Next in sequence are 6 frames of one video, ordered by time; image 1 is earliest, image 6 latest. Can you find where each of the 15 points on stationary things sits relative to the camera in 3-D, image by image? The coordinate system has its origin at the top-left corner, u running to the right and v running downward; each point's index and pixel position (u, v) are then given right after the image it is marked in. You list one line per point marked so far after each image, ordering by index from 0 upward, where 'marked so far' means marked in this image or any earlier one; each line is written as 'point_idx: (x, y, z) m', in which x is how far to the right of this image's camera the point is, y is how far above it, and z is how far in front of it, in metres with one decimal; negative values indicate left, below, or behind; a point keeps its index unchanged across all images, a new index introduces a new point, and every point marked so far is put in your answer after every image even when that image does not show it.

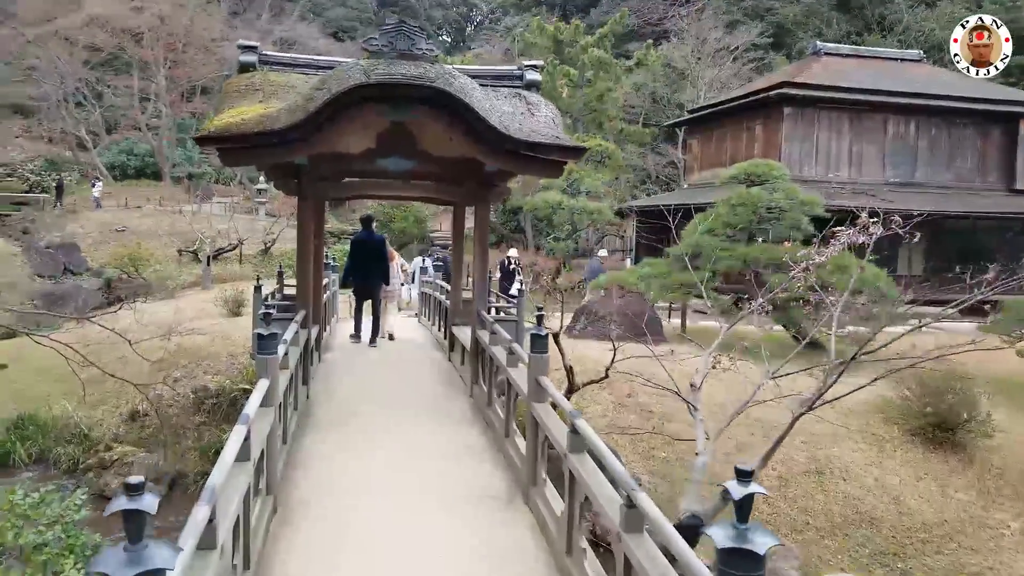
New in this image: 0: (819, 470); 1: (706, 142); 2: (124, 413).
0: (+3.2, -1.9, +7.9) m
1: (+4.4, +3.3, +17.3) m
2: (-4.7, -1.5, +9.5) m
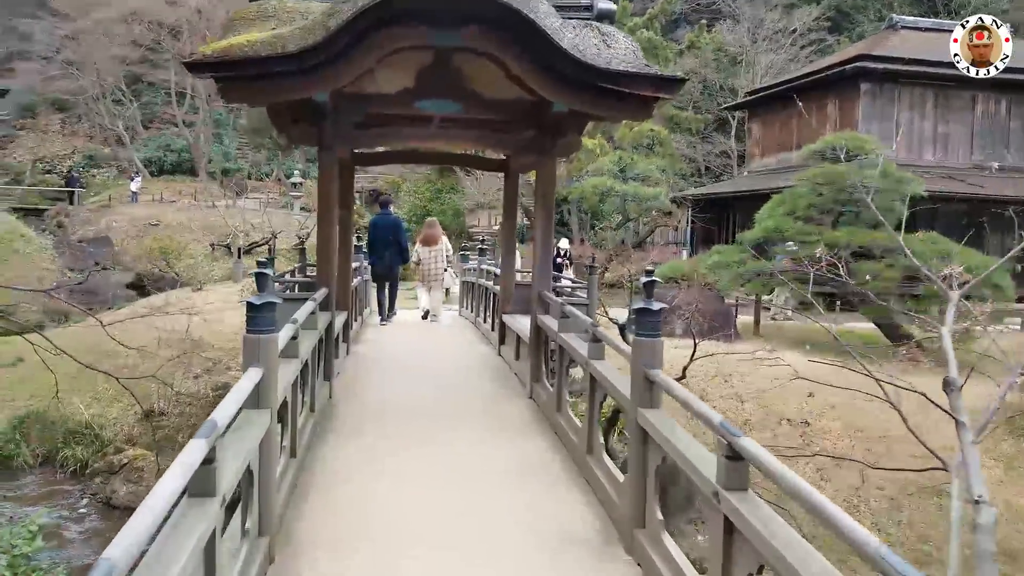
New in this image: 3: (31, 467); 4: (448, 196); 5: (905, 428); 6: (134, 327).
0: (+3.7, -1.8, +6.7) m
1: (+5.4, +3.4, +16.0) m
2: (-4.1, -1.4, +8.6) m
3: (-5.0, -1.8, +8.0) m
4: (-1.6, +2.4, +19.7) m
5: (+3.8, -1.4, +7.5) m
6: (-5.3, -0.6, +10.6) m
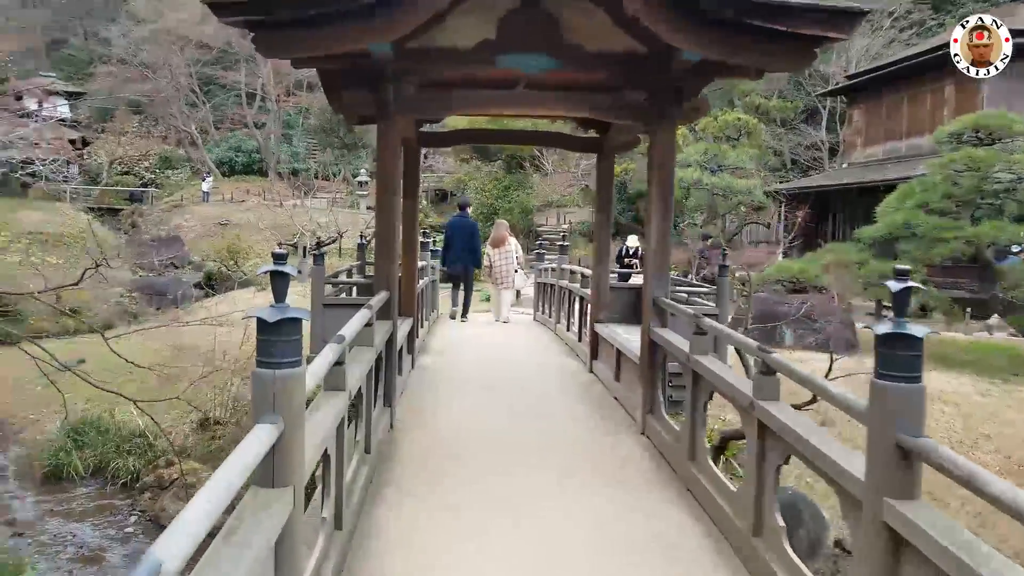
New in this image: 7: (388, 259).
0: (+4.3, -1.8, +5.4) m
1: (+6.9, +3.4, +14.6) m
2: (-3.3, -1.4, +8.0) m
3: (-4.2, -1.8, +7.5) m
4: (+0.2, +2.3, +18.9) m
5: (+4.5, -1.4, +6.2) m
6: (-4.2, -0.6, +10.1) m
7: (-0.6, +0.1, +3.9) m
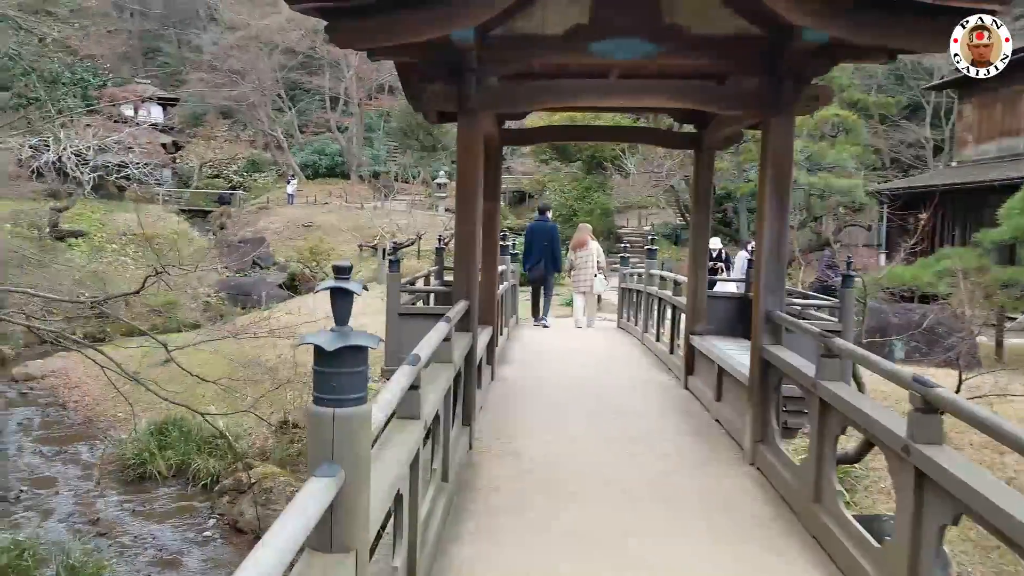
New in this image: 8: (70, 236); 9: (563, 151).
0: (+4.9, -1.9, +4.6) m
1: (+8.3, +3.2, +13.5) m
2: (-2.5, -1.4, +7.9) m
3: (-3.4, -1.9, +7.5) m
4: (+2.1, +2.2, +18.4) m
5: (+5.2, -1.5, +5.4) m
6: (-3.2, -0.6, +10.1) m
7: (-0.2, +0.1, +3.7) m
8: (-8.2, +1.0, +14.3) m
9: (+1.1, +3.1, +16.9) m
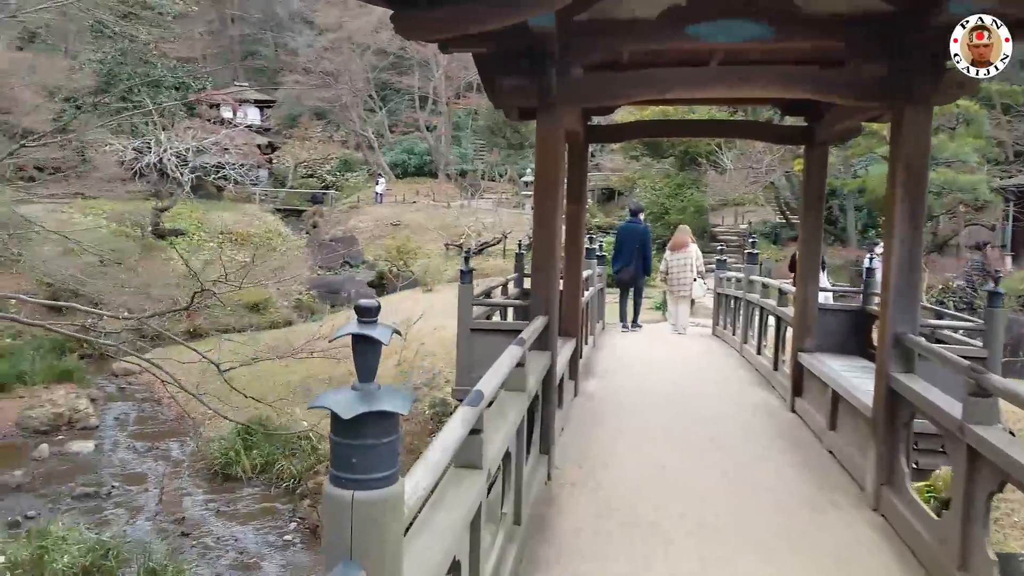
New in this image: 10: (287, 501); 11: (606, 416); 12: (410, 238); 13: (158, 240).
0: (+5.3, -2.0, +3.8) m
1: (+9.8, +3.1, +12.1) m
2: (-1.6, -1.4, +7.9) m
3: (-2.6, -1.9, +7.5) m
4: (+4.2, +2.2, +17.8) m
5: (+5.7, -1.6, +4.5) m
6: (-2.1, -0.6, +10.1) m
7: (+0.2, 0.0, +3.3) m
8: (-6.6, +1.0, +14.9) m
9: (+3.0, +3.0, +16.4) m
10: (-2.1, -2.0, +7.1) m
11: (+0.5, -0.7, +4.2) m
12: (-2.5, +1.2, +18.7) m
13: (-6.5, +0.9, +14.0) m
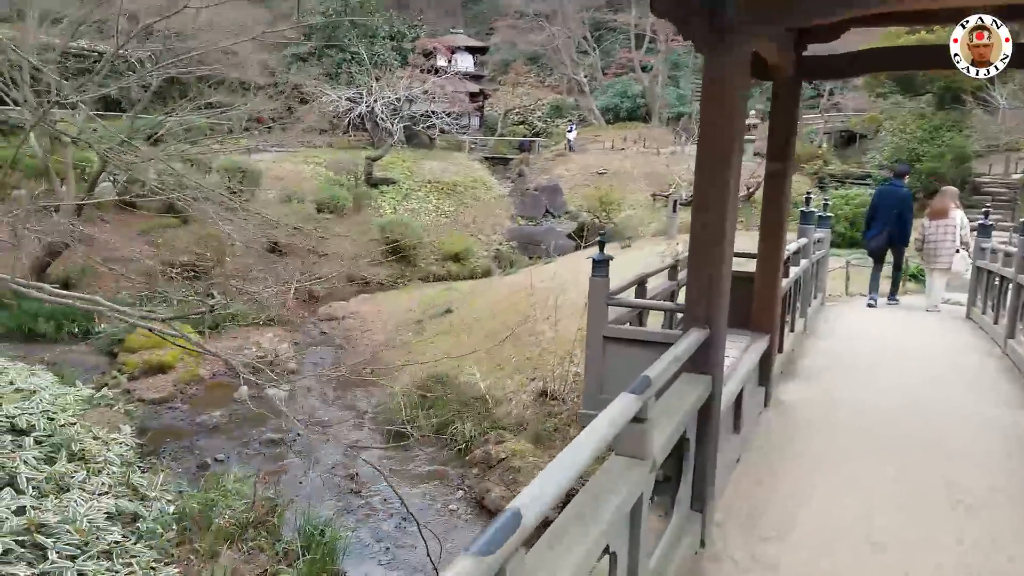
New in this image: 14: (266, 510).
0: (+5.7, -2.1, +1.6) m
1: (+12.5, +3.3, +8.1) m
2: (+0.2, -1.0, +7.4) m
3: (-0.8, -1.4, +7.4) m
4: (+8.6, +3.0, +15.1) m
5: (+6.3, -1.7, +2.2) m
6: (+0.4, -0.1, +9.7) m
7: (+0.7, +0.1, +2.5) m
8: (-2.6, +2.1, +15.3) m
9: (+7.1, +3.8, +14.0) m
10: (-0.5, -1.6, +6.8) m
11: (+1.2, -0.6, +3.3) m
12: (+2.4, +2.3, +17.8) m
13: (-2.7, +1.9, +14.5) m
14: (-1.6, -1.5, +5.1) m
